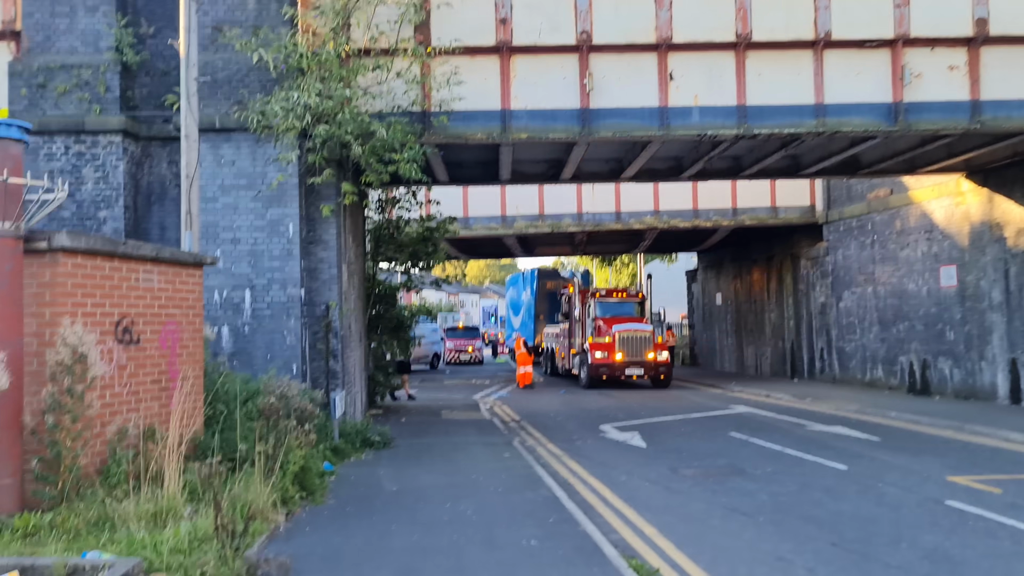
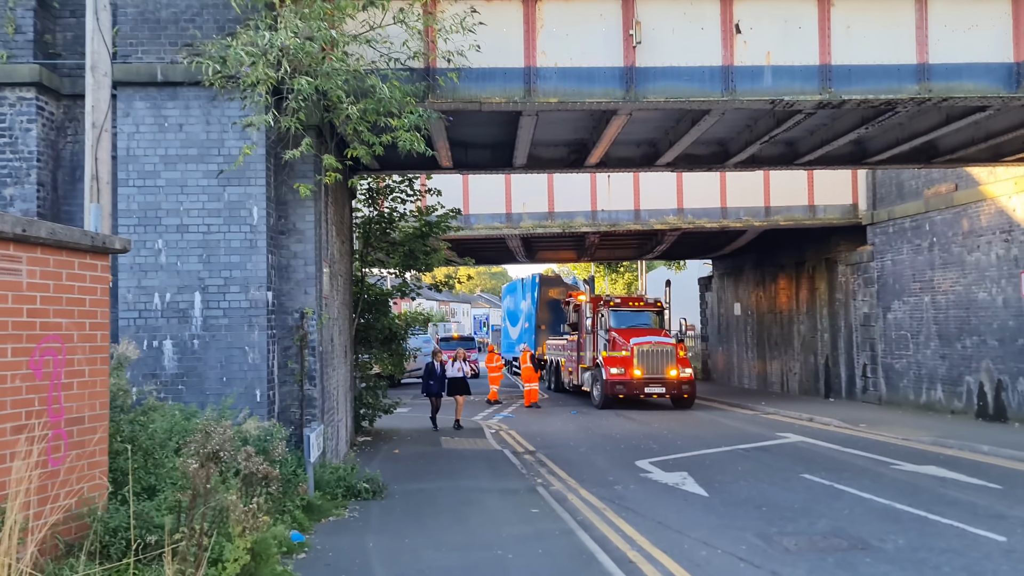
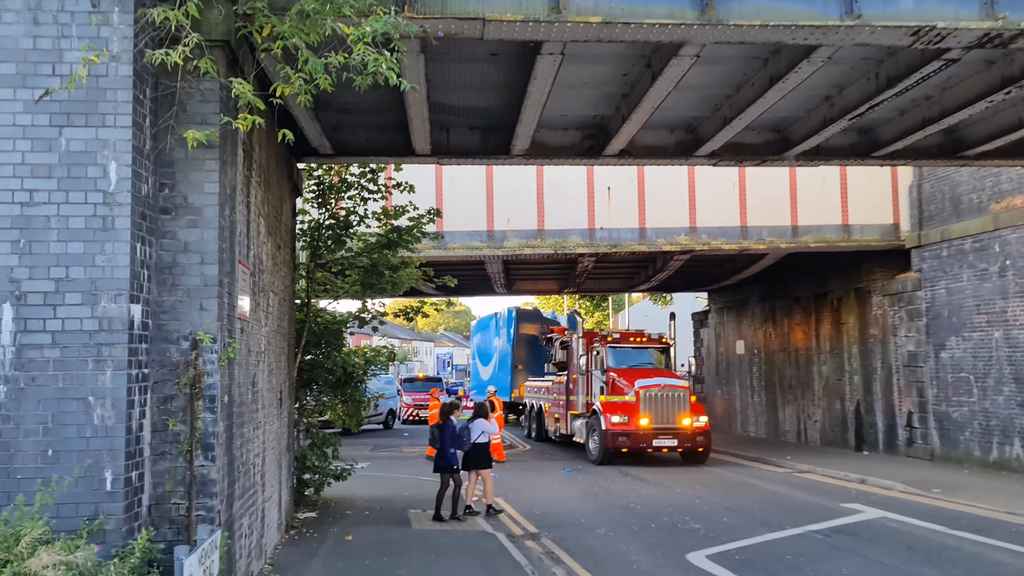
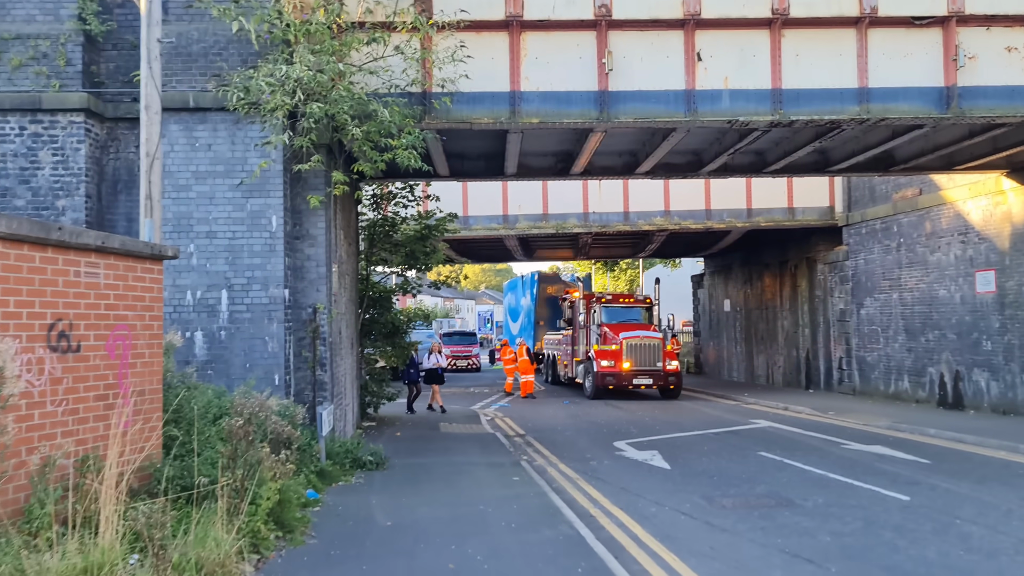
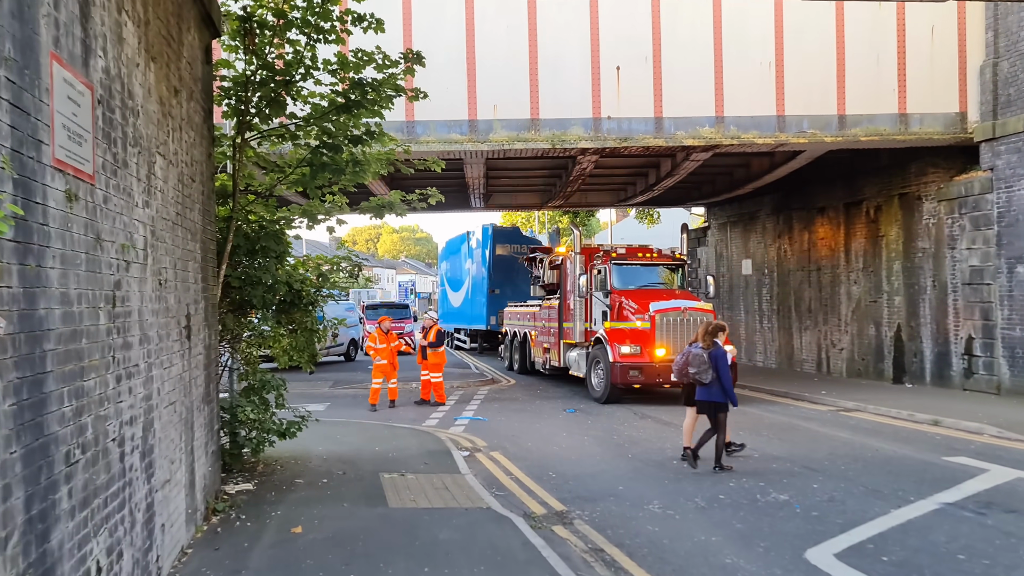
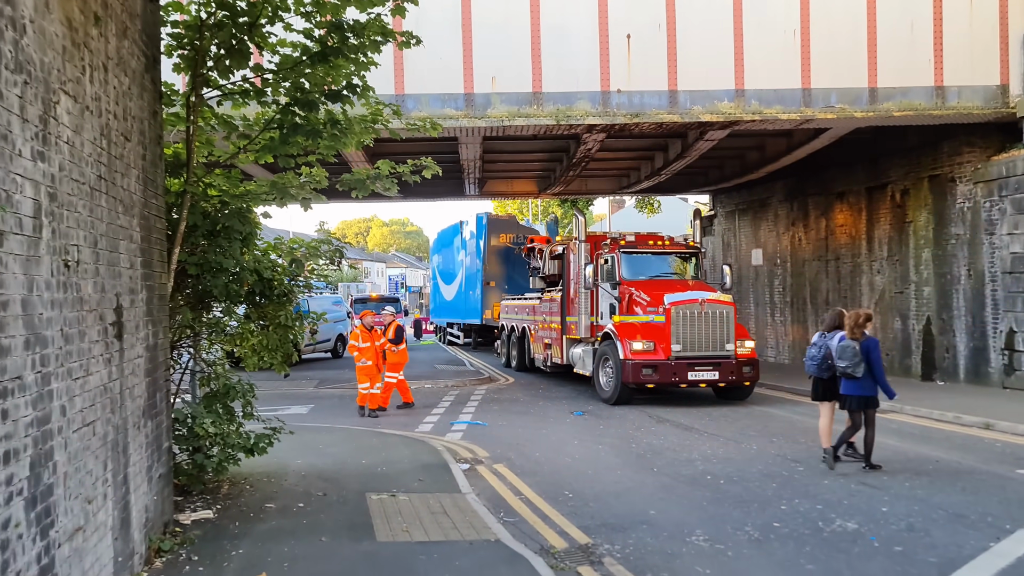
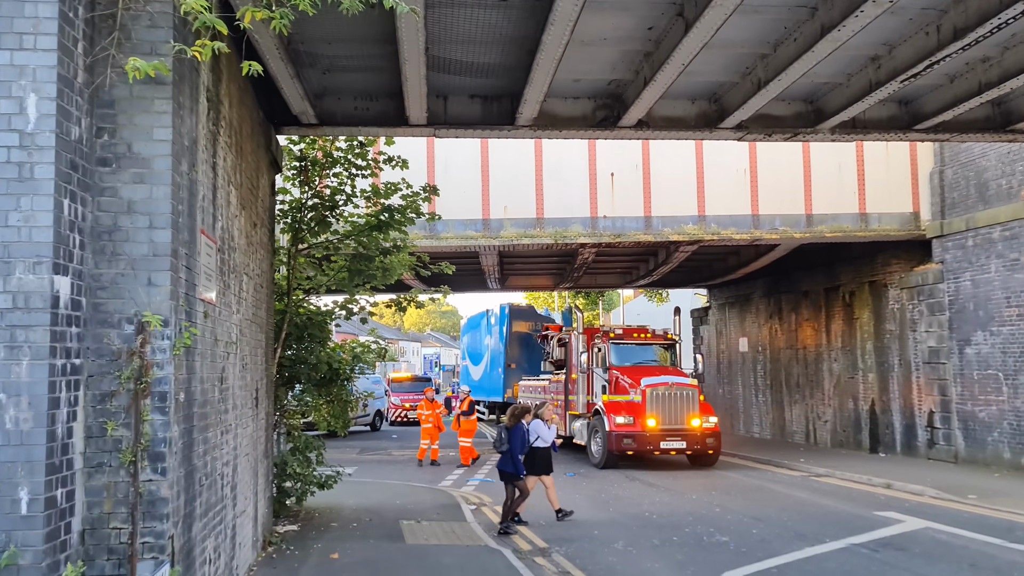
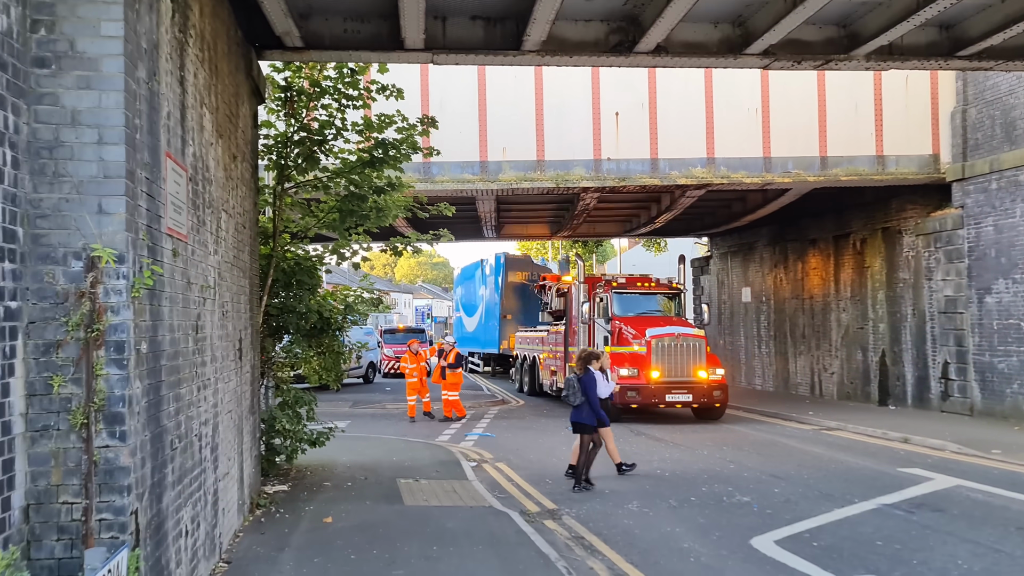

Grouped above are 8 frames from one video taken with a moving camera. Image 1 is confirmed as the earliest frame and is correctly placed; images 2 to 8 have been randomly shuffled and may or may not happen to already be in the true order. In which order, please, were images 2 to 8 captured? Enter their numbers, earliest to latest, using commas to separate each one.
4, 2, 3, 7, 8, 5, 6
